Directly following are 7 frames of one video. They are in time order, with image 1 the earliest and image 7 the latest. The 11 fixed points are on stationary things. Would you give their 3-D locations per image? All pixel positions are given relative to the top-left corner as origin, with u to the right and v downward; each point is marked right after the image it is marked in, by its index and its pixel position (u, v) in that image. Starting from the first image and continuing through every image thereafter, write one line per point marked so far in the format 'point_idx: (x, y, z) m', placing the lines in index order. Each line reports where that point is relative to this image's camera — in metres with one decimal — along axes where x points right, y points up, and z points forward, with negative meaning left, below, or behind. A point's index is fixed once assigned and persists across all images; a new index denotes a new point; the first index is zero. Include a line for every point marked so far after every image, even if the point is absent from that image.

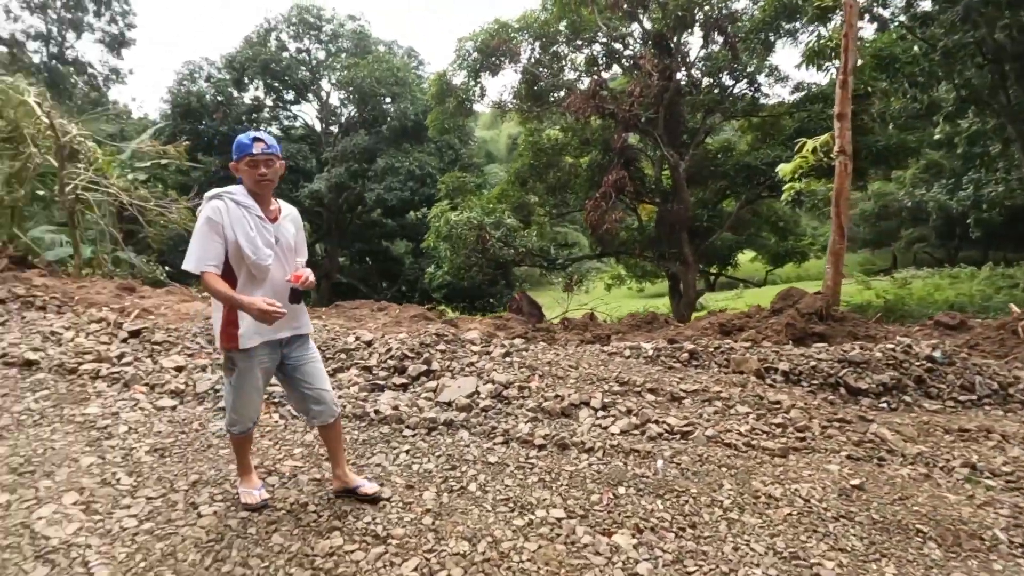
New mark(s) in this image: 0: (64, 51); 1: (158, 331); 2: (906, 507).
0: (-15.9, +8.5, +19.2) m
1: (-2.8, -0.3, +4.2) m
2: (+1.6, -0.9, +2.2) m
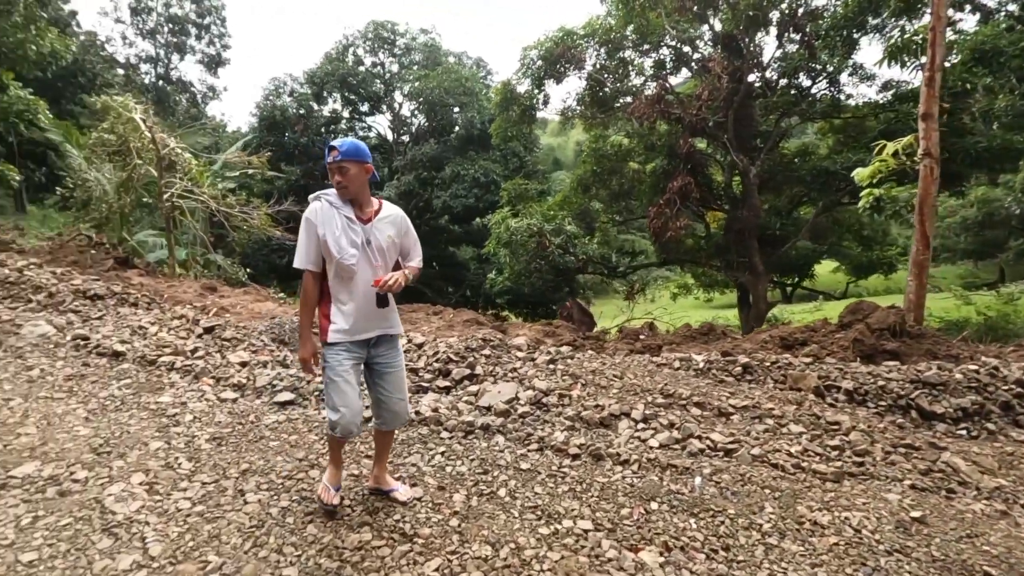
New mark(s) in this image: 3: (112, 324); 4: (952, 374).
0: (-13.4, +8.6, +21.1) m
1: (-2.4, -0.3, +4.5) m
2: (+1.7, -1.0, +2.0) m
3: (-3.5, -0.3, +4.6) m
4: (+2.7, -0.5, +3.3) m
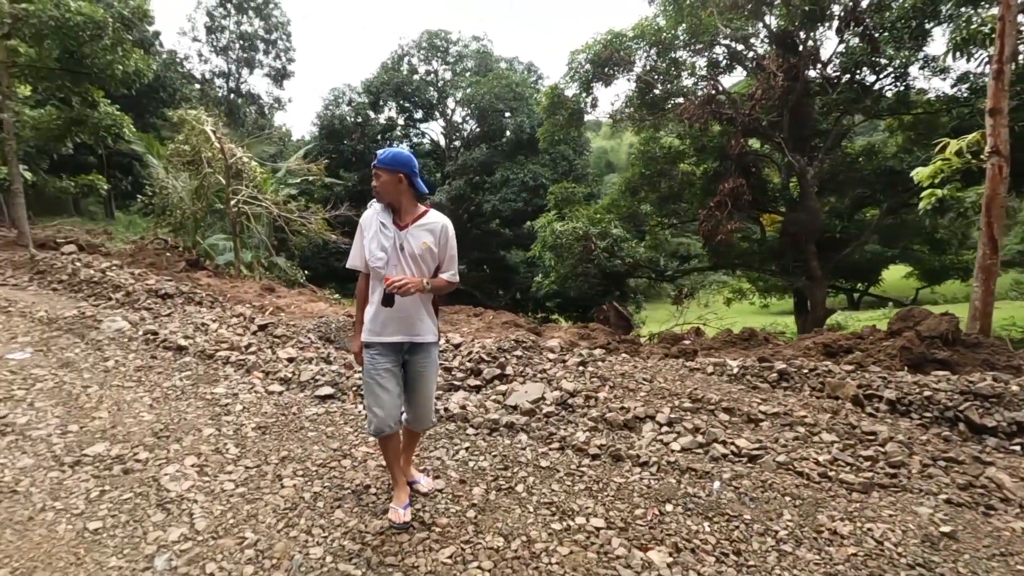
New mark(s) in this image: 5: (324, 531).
0: (-11.3, +8.6, +22.5) m
1: (-2.1, -0.3, +4.8) m
2: (+1.8, -1.0, +1.9) m
3: (-3.1, -0.3, +5.0) m
4: (+2.9, -0.6, +3.1) m
5: (-0.8, -1.0, +2.2) m
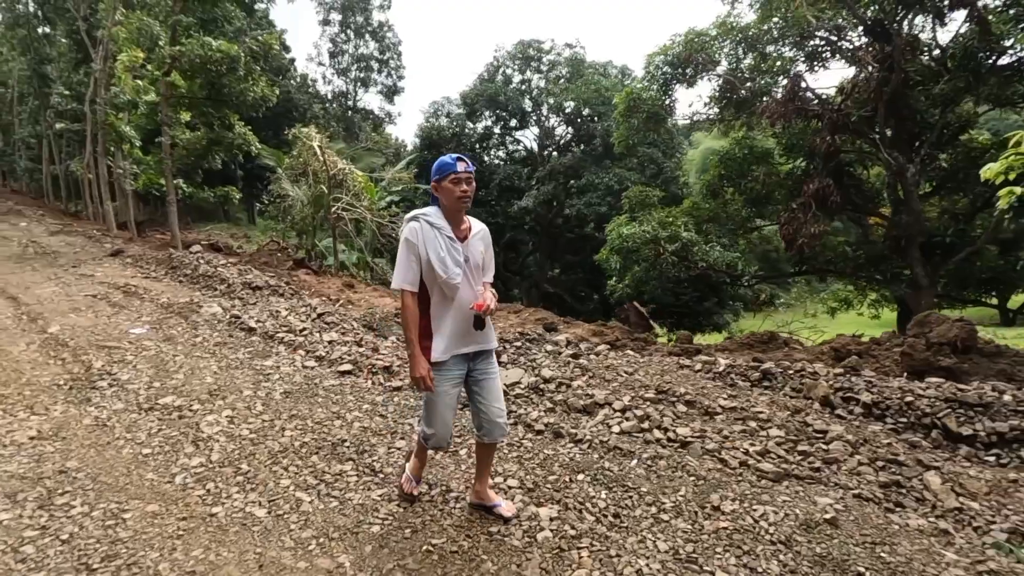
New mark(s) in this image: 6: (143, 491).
0: (-7.2, +8.6, +24.8) m
1: (-1.8, -0.3, +5.6) m
2: (+1.3, -1.0, +2.0) m
3: (-2.8, -0.2, +6.0) m
4: (+2.7, -0.6, +2.9) m
5: (-1.1, -0.9, +2.7) m
6: (-1.8, -1.0, +2.6) m
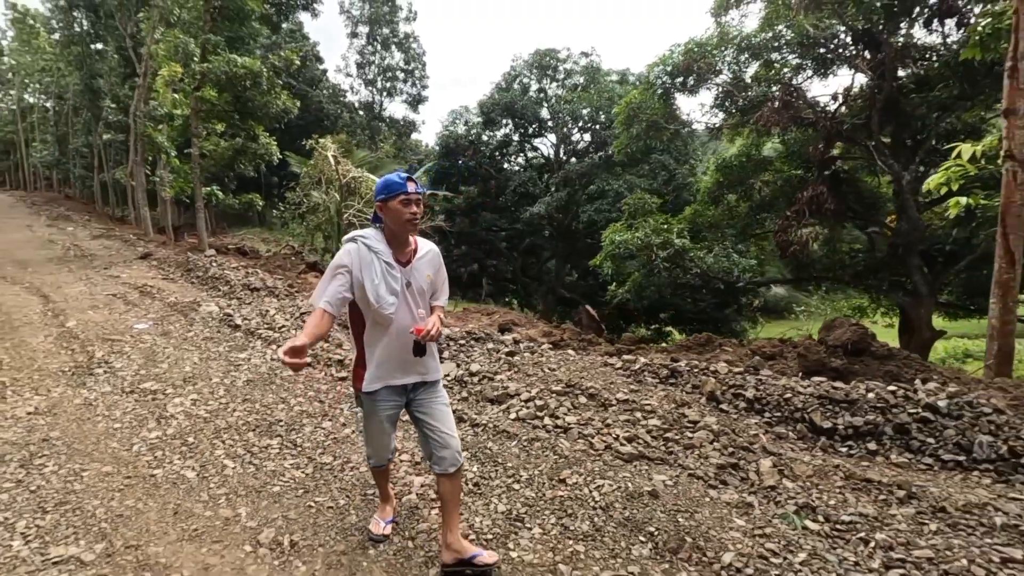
0: (-6.3, +8.5, +25.7) m
1: (-2.2, -0.3, +6.1) m
2: (+0.7, -1.0, +2.3) m
3: (-3.2, -0.2, +6.6) m
4: (+2.1, -0.6, +3.2) m
5: (-1.7, -0.9, +3.2) m
6: (-2.4, -1.0, +3.1) m
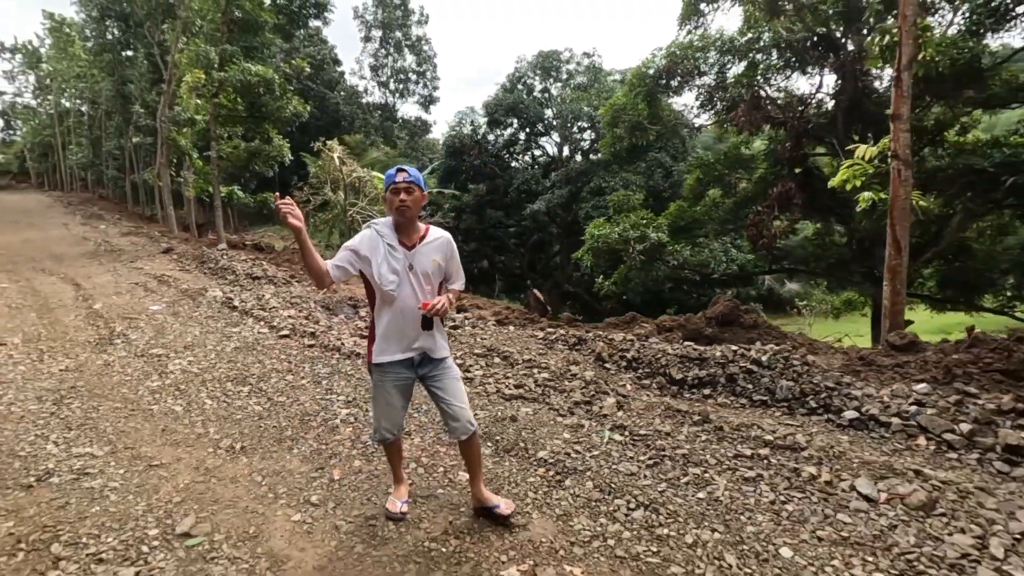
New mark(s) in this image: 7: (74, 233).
0: (-6.0, +8.7, +26.7) m
1: (-2.7, -0.1, +7.0) m
2: (0.0, -0.8, +3.1) m
3: (-3.7, -0.1, +7.5) m
4: (+1.5, -0.5, +3.9) m
5: (-2.3, -0.8, +4.1) m
6: (-3.0, -0.8, +4.1) m
7: (-13.5, +1.7, +16.5) m
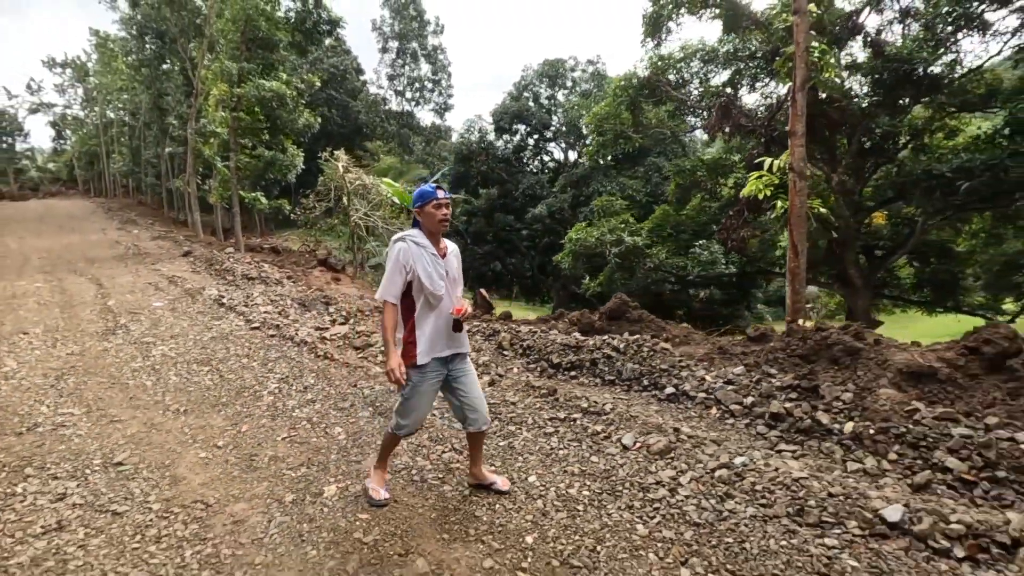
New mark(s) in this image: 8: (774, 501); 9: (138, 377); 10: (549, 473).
0: (-5.5, +8.7, +27.8) m
1: (-3.3, -0.1, +7.9) m
2: (-0.8, -0.8, +3.9) m
3: (-4.3, 0.0, +8.5) m
4: (+0.7, -0.5, +4.6) m
5: (-3.1, -0.7, +5.0) m
6: (-3.8, -0.8, +5.0) m
7: (-13.6, +1.7, +18.0) m
8: (+1.2, -0.9, +2.4) m
9: (-3.4, -0.8, +4.8) m
10: (+0.2, -1.0, +2.7) m
